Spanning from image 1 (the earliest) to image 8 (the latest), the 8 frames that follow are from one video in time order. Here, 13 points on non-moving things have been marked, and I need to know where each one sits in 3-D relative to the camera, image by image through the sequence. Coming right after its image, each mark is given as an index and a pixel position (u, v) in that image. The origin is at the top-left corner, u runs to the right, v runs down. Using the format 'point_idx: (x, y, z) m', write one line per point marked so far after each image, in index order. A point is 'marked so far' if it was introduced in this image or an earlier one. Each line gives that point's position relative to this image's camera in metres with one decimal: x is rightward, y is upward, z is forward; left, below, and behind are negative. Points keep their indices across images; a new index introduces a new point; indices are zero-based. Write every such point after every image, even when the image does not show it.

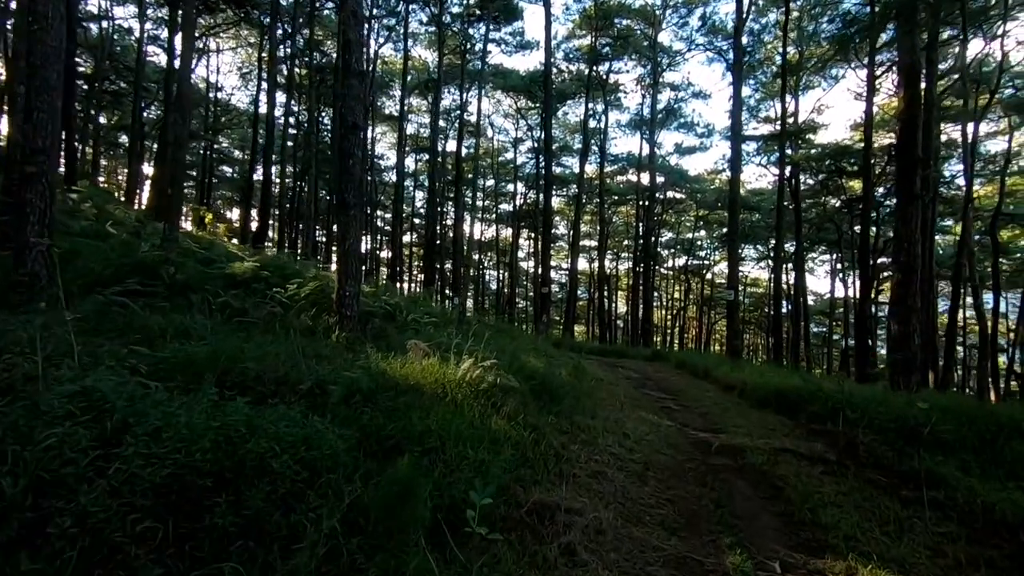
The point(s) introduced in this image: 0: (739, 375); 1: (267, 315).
0: (+4.5, -1.7, +10.8) m
1: (-3.6, -0.4, +8.0) m
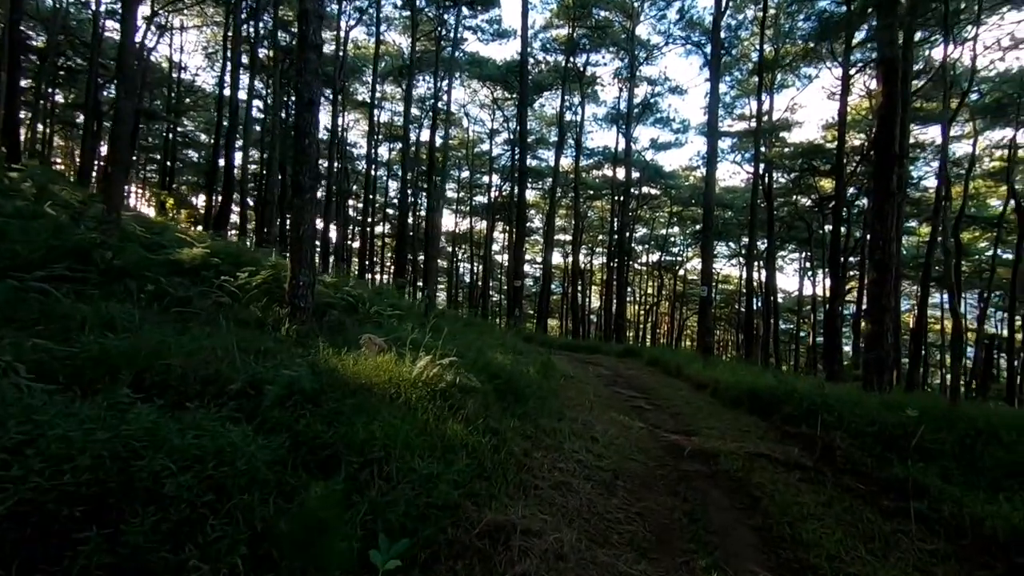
0: (+3.9, -1.6, +10.6) m
1: (-4.1, -0.2, +7.4) m
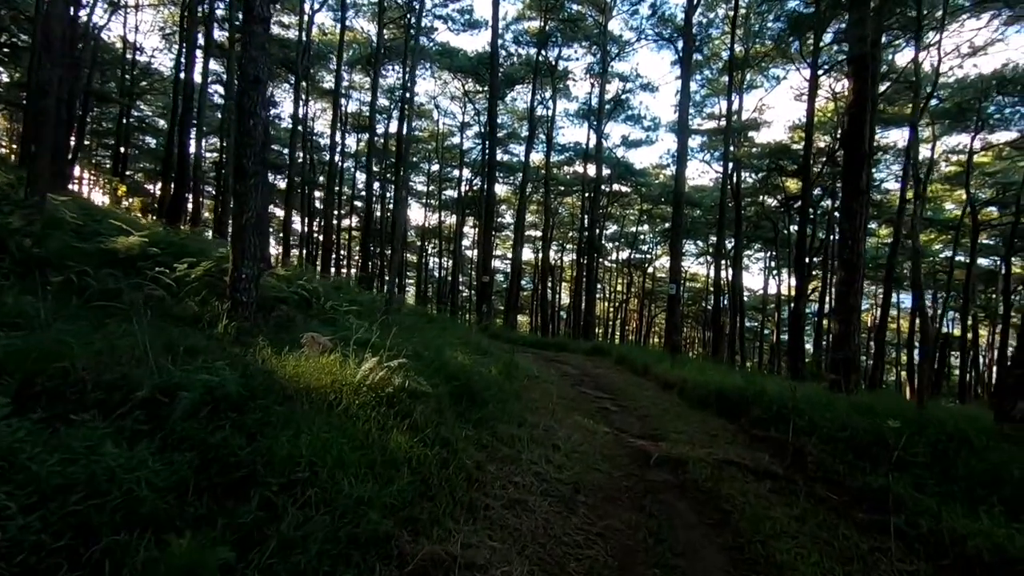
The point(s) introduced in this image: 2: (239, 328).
0: (+3.2, -1.6, +10.4) m
1: (-4.6, -0.1, +6.7) m
2: (-3.3, -0.5, +6.6) m
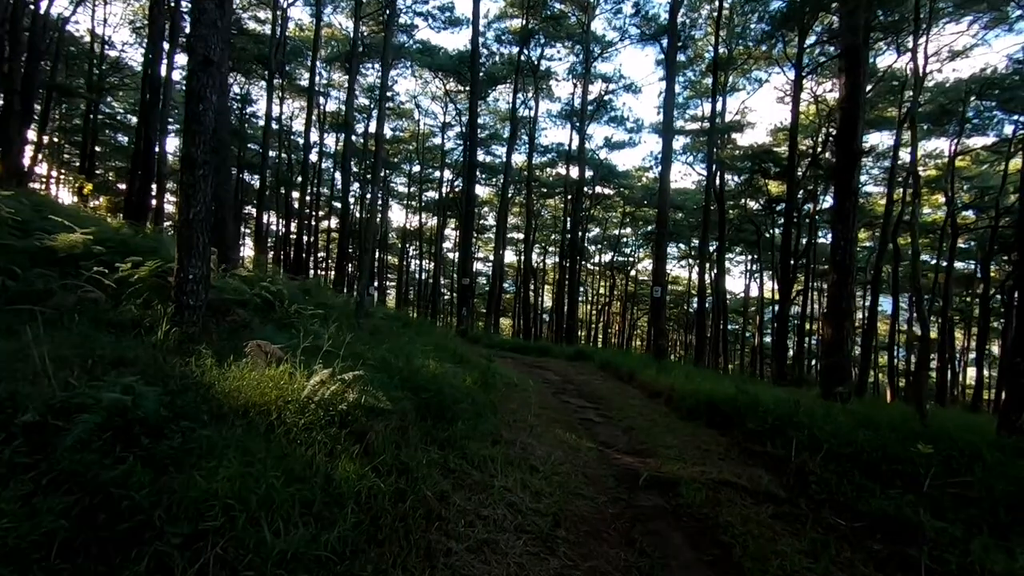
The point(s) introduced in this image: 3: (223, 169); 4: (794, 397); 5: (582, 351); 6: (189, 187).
0: (+2.8, -1.6, +9.9) m
1: (-4.8, -0.2, +6.0) m
2: (-3.5, -0.5, +5.9) m
3: (-6.7, +2.7, +12.6) m
4: (+4.0, -1.6, +7.7) m
5: (+1.8, -1.6, +14.2) m
6: (-3.8, +1.2, +6.4) m
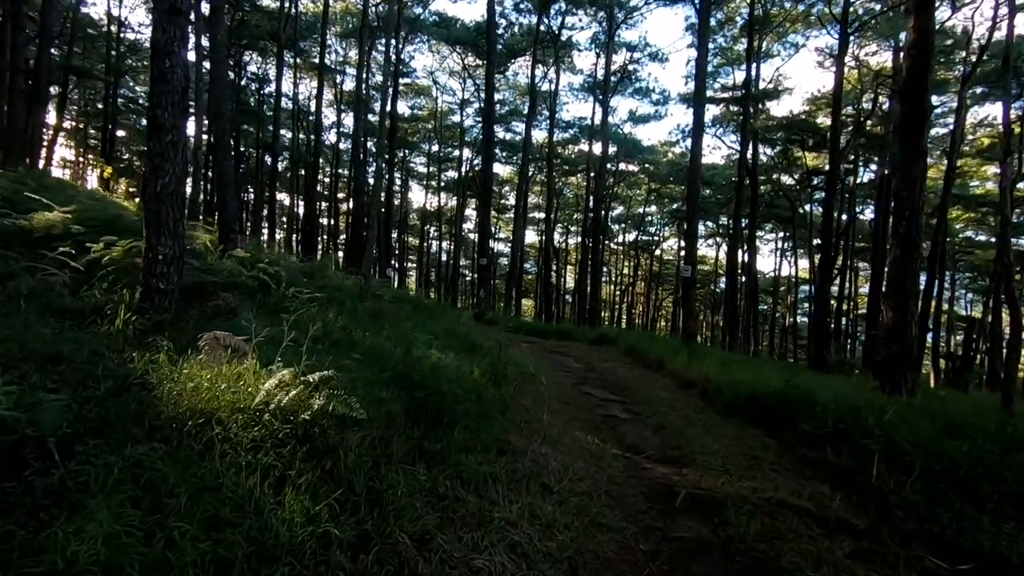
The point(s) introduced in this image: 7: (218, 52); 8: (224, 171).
0: (+3.1, -1.3, +8.9) m
1: (-4.7, 0.0, +5.4) m
2: (-3.4, -0.3, +5.2) m
3: (-6.4, +3.1, +11.9) m
4: (+4.2, -1.3, +6.7) m
5: (+2.3, -1.1, +13.3) m
6: (-3.7, +1.3, +5.6) m
7: (-6.5, +5.2, +12.0) m
8: (-6.3, +2.6, +11.8) m
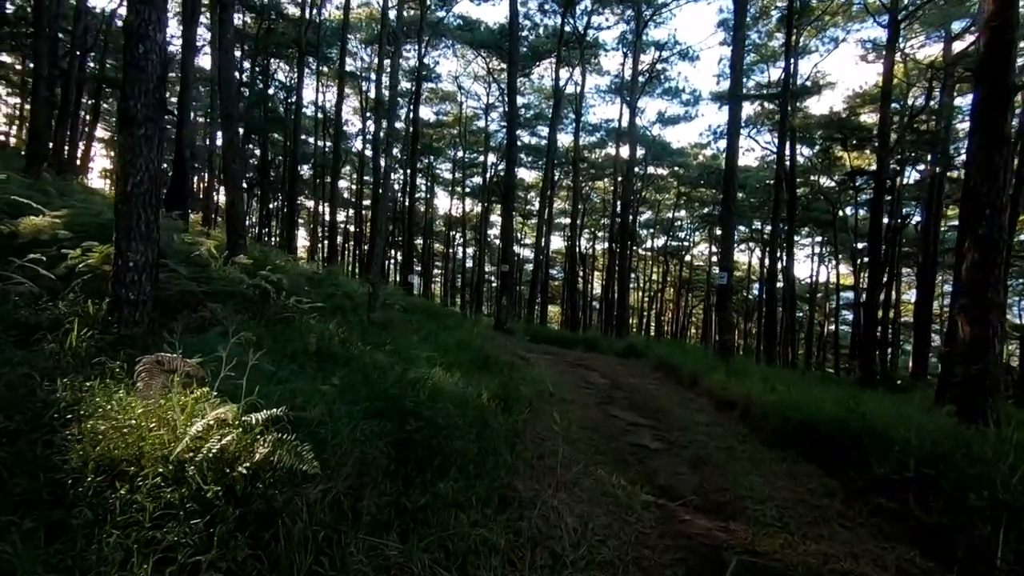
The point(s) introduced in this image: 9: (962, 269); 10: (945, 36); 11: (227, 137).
0: (+3.3, -1.4, +8.0) m
1: (-4.6, -0.1, +4.8) m
2: (-3.3, -0.4, +4.6) m
3: (-6.0, +2.9, +11.4) m
4: (+4.3, -1.4, +5.7) m
5: (+2.8, -1.3, +12.4) m
6: (-3.6, +1.2, +5.0) m
7: (-6.1, +5.0, +11.6) m
8: (-5.9, +2.4, +11.4) m
9: (+5.5, +0.2, +6.6) m
10: (+15.5, +9.0, +19.4) m
11: (-6.0, +3.2, +11.4) m
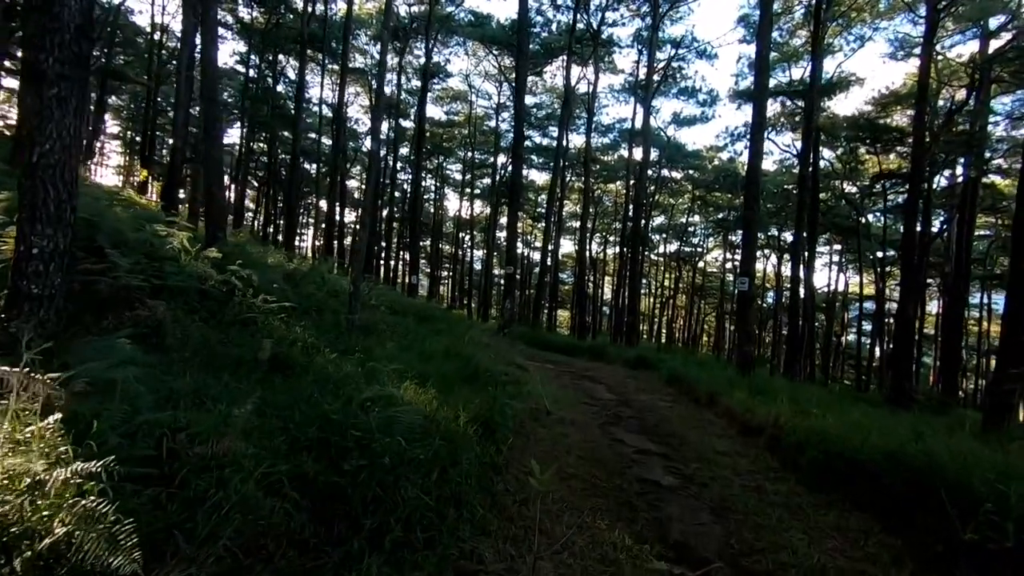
0: (+3.2, -1.5, +7.0) m
1: (-4.8, 0.0, +4.0) m
2: (-3.5, -0.4, +3.7) m
3: (-5.9, +3.0, +10.6) m
4: (+4.2, -1.5, +4.7) m
5: (+2.8, -1.4, +11.4) m
6: (-3.6, +1.3, +4.1) m
7: (-6.0, +5.1, +10.8) m
8: (-5.8, +2.4, +10.5) m
9: (+5.4, +0.1, +5.5) m
10: (+15.8, +8.6, +18.3) m
11: (-5.9, +3.2, +10.6) m
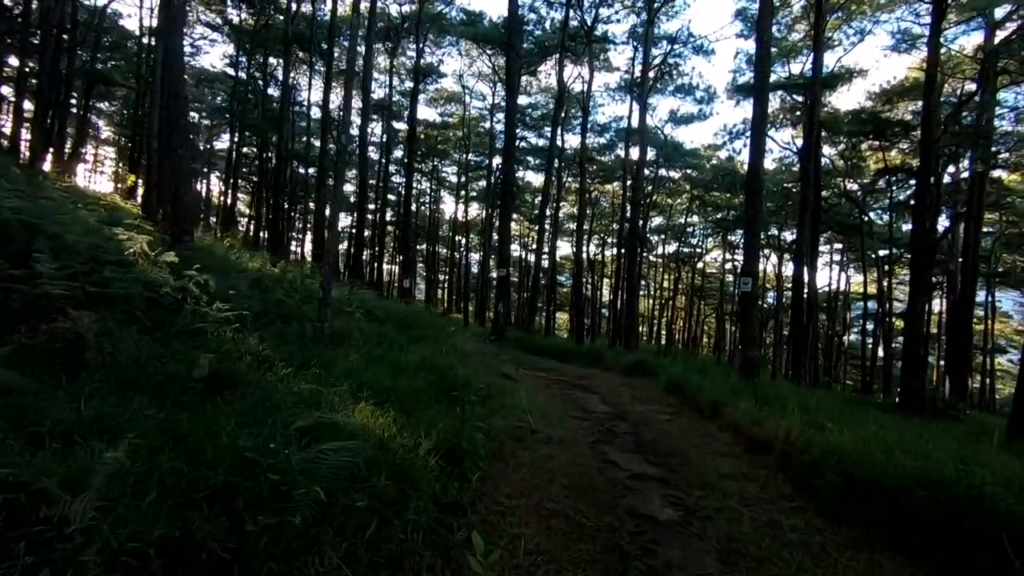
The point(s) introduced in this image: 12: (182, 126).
0: (+3.0, -1.5, +6.3) m
1: (-5.0, -0.1, +3.3) m
2: (-3.7, -0.4, +3.0) m
3: (-6.1, +2.9, +10.0) m
4: (+4.0, -1.5, +4.0) m
5: (+2.6, -1.5, +10.7) m
6: (-3.9, +1.2, +3.5) m
7: (-6.3, +5.0, +10.1) m
8: (-6.1, +2.3, +9.9) m
9: (+5.1, +0.1, +4.9) m
10: (+15.5, +8.7, +17.7) m
11: (-6.2, +3.1, +9.9) m
12: (-6.1, +3.0, +10.0) m
